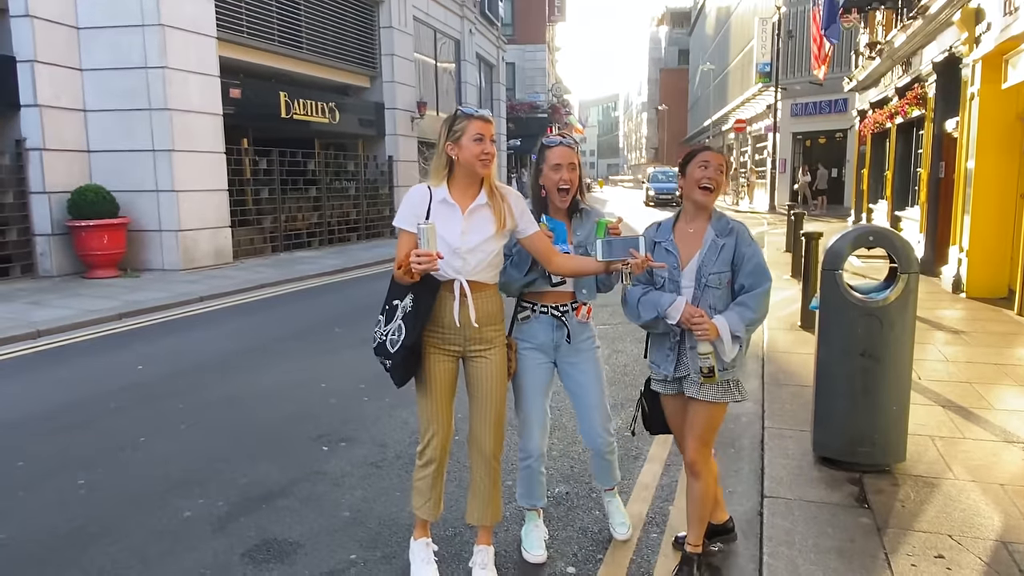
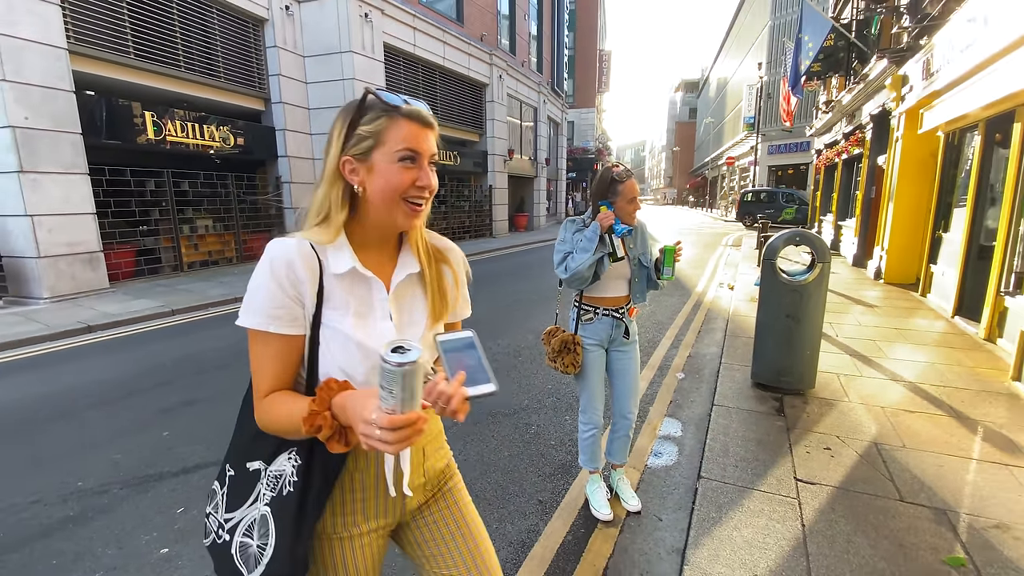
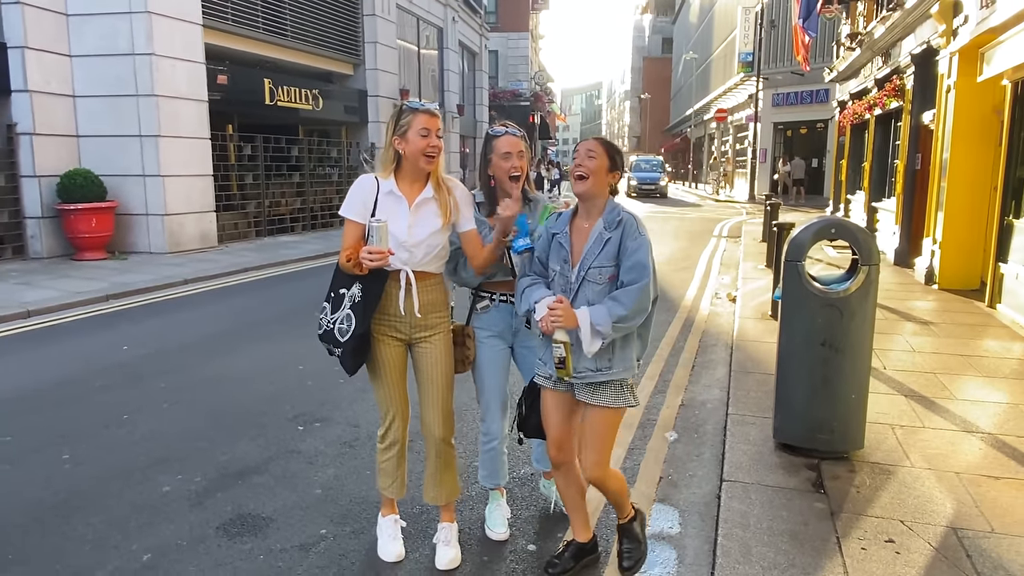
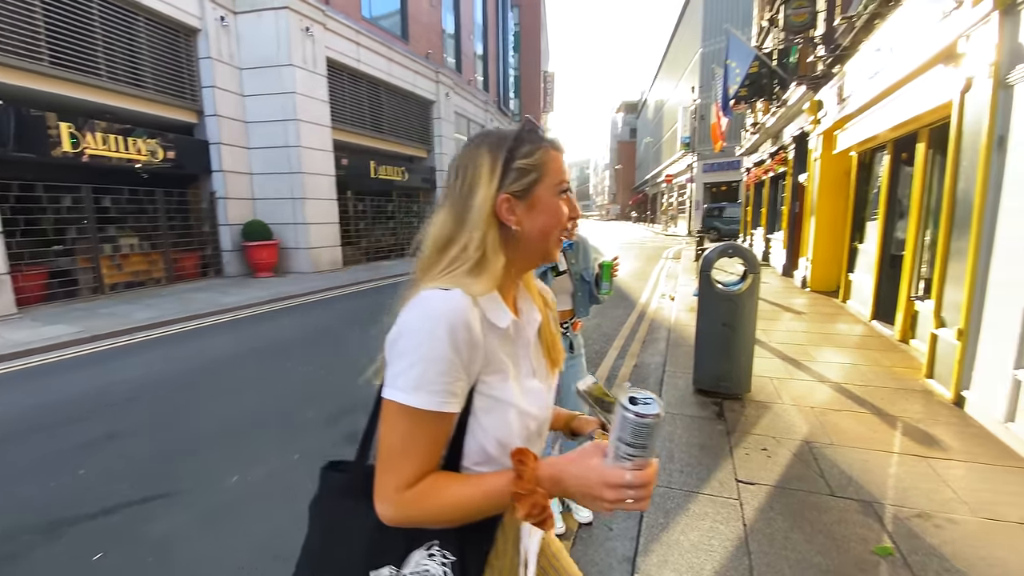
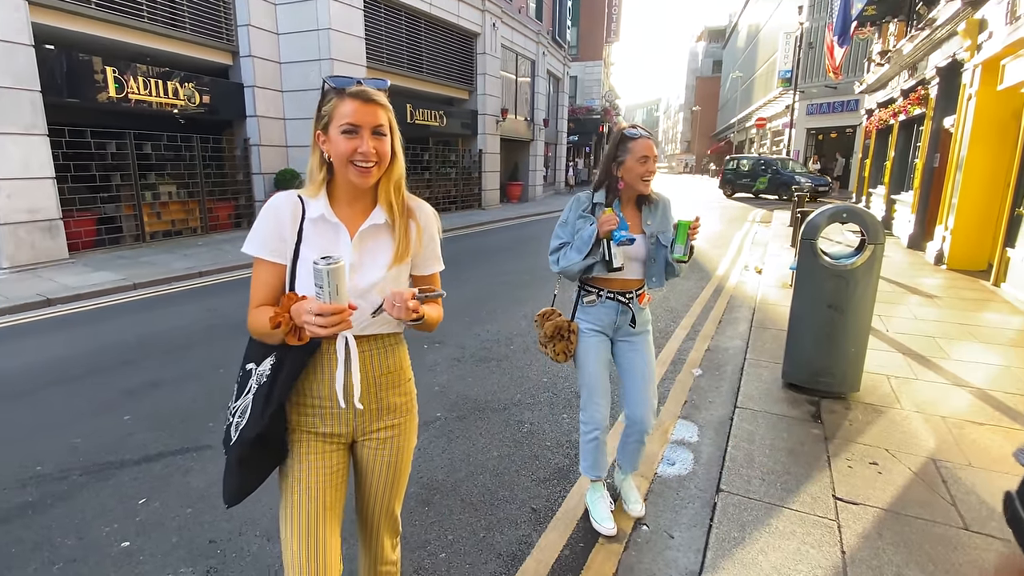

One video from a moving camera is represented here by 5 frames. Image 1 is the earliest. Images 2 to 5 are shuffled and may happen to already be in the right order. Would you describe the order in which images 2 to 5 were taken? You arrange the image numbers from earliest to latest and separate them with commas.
3, 5, 2, 4
